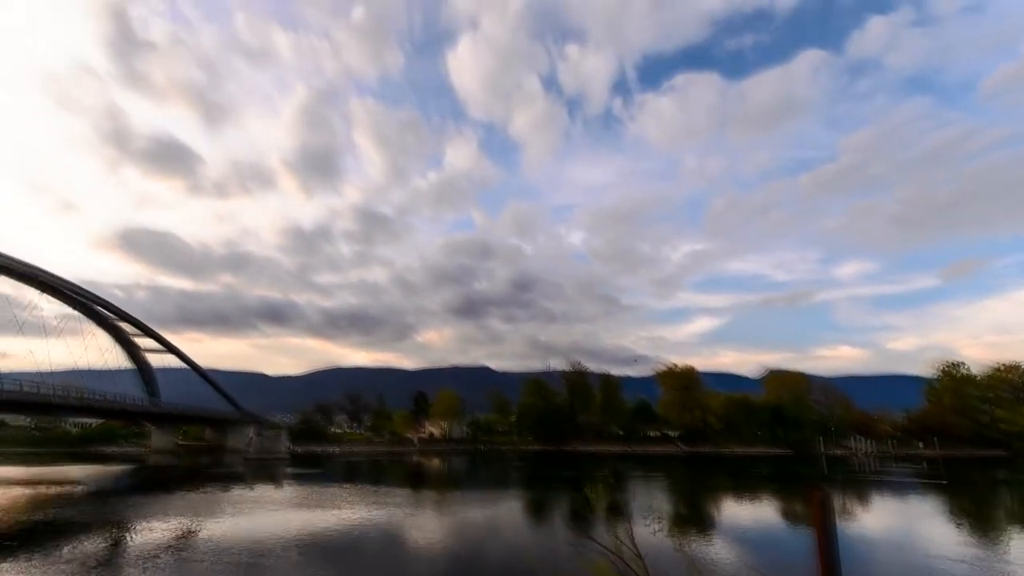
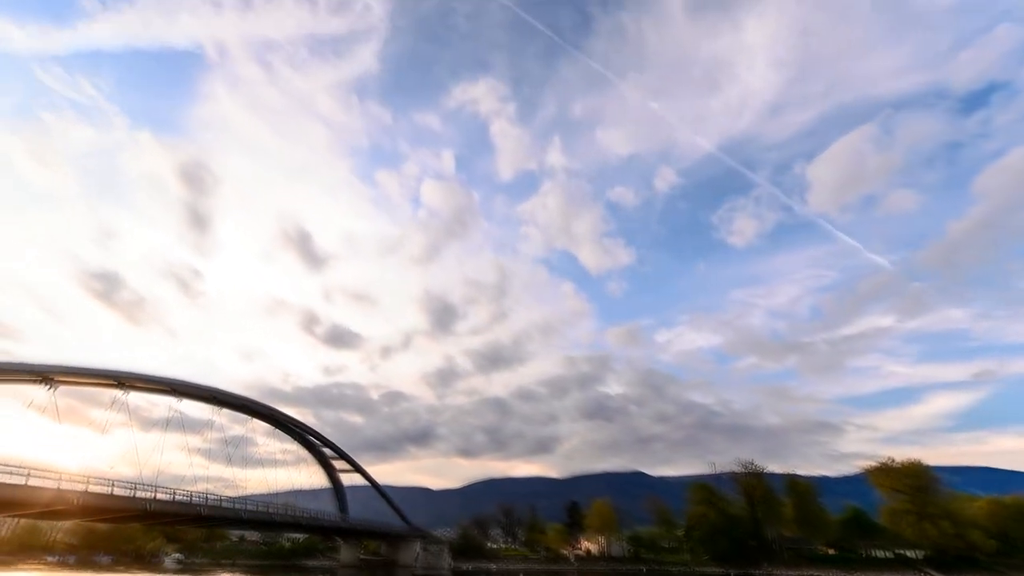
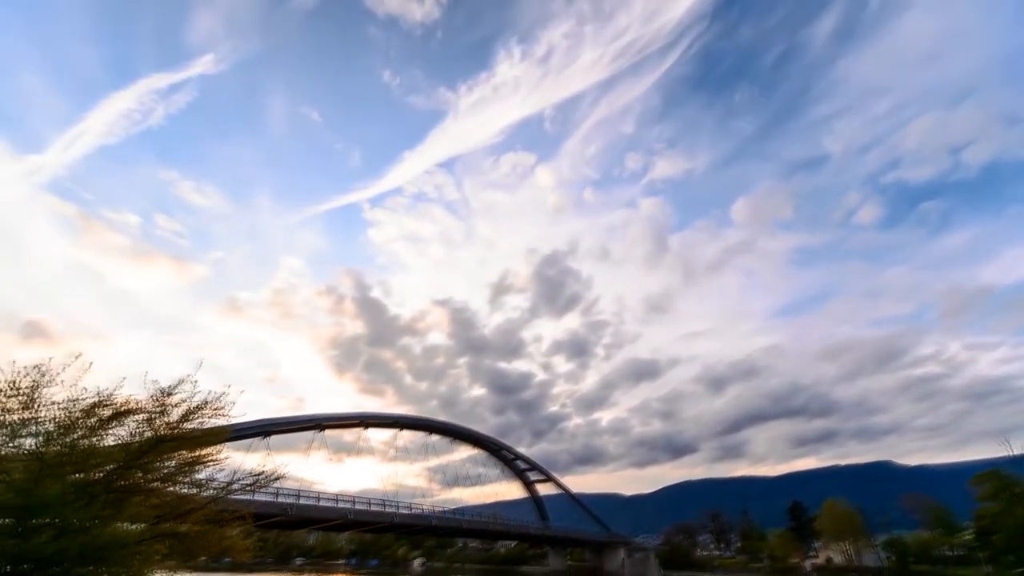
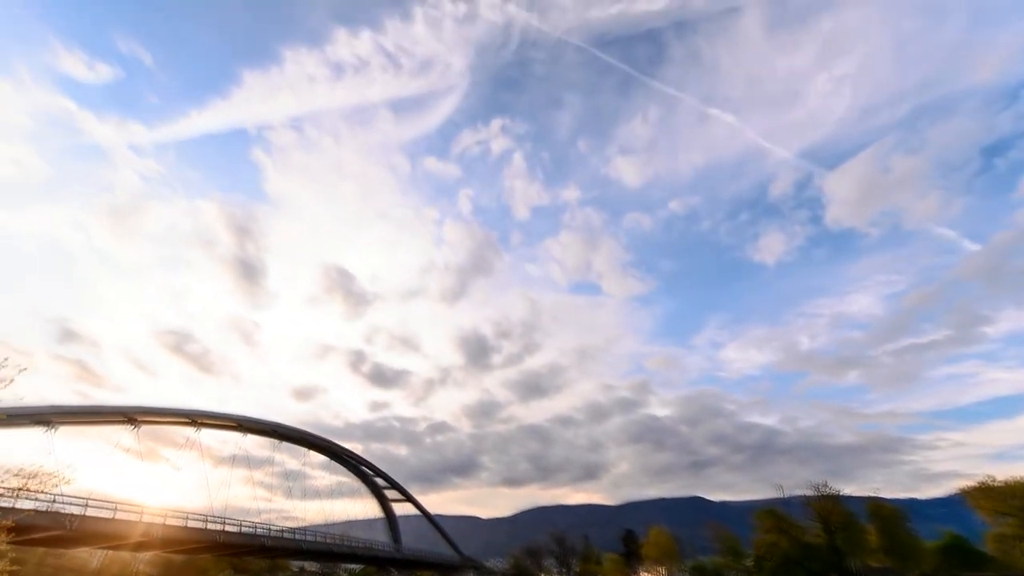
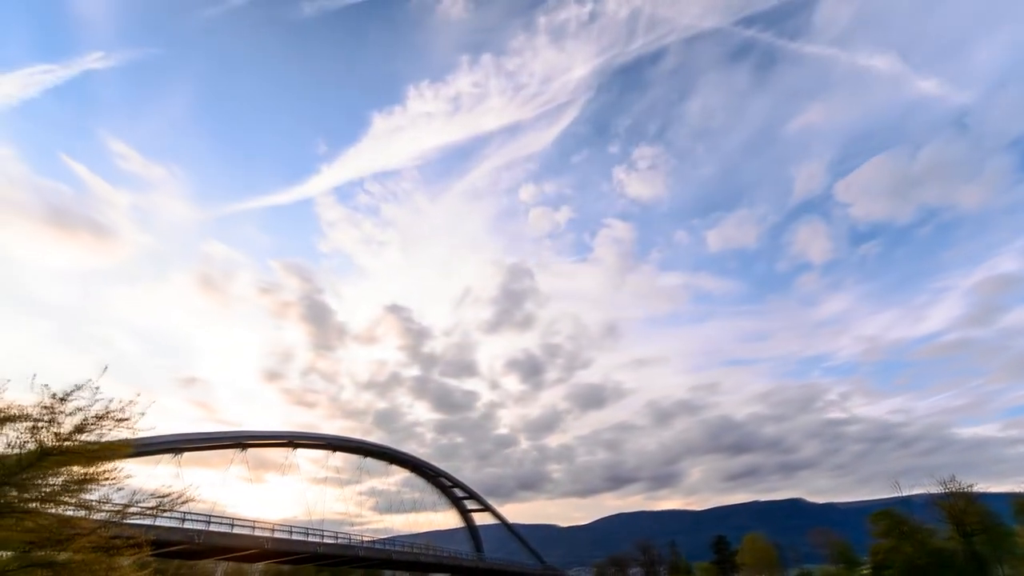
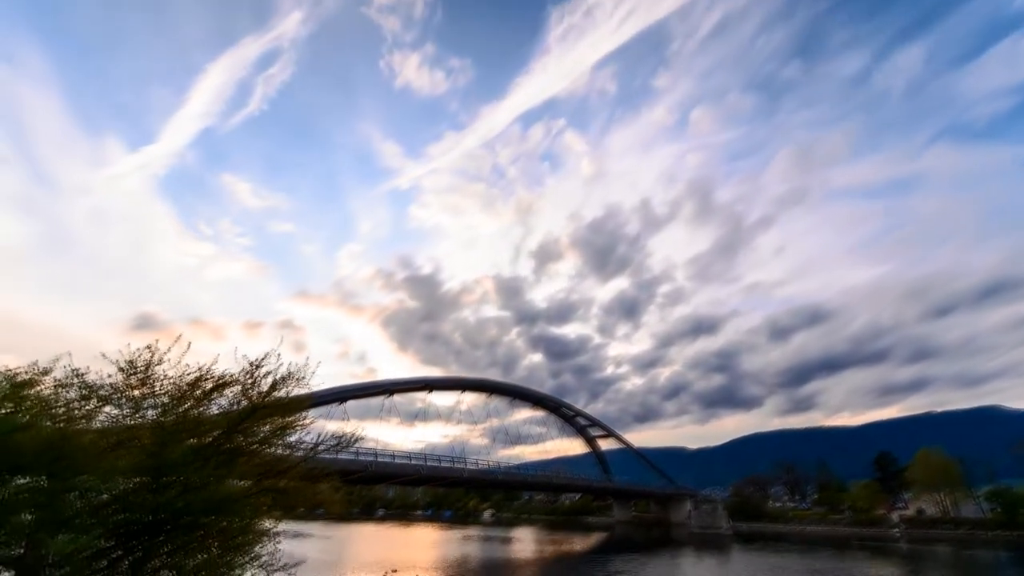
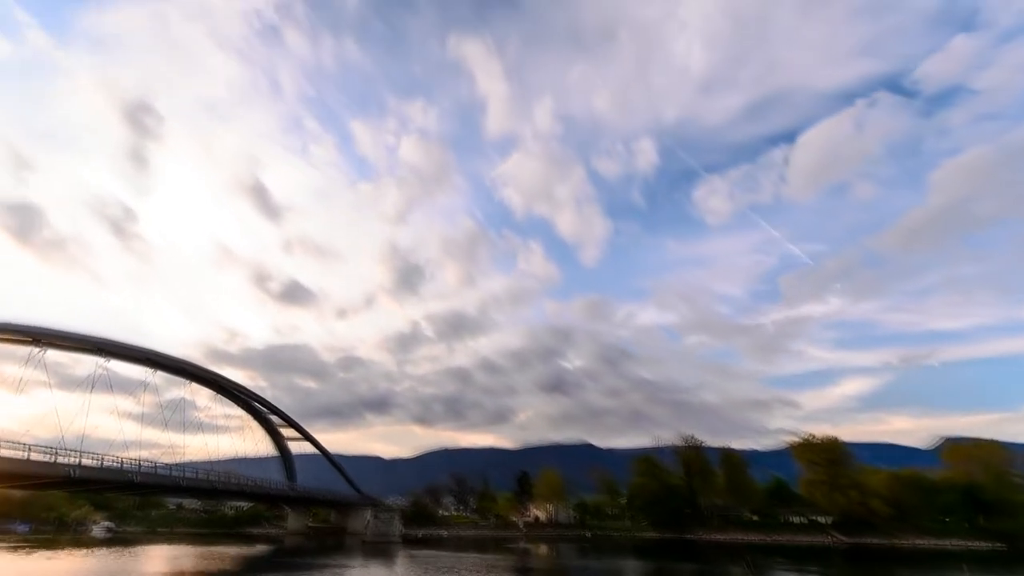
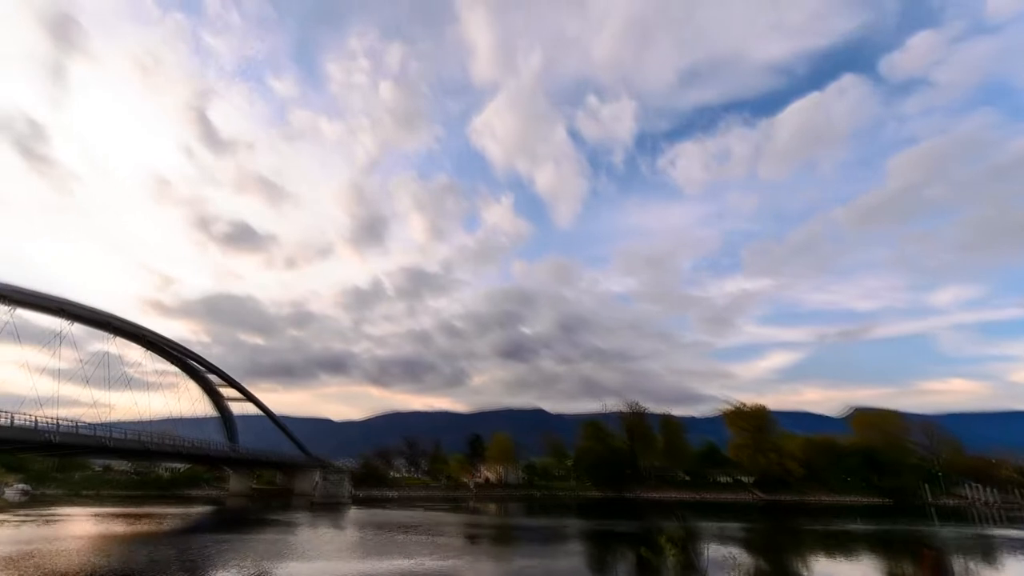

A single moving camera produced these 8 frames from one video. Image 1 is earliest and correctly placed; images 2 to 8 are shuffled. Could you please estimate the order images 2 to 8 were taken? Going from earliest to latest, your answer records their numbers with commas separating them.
8, 7, 2, 4, 5, 3, 6
